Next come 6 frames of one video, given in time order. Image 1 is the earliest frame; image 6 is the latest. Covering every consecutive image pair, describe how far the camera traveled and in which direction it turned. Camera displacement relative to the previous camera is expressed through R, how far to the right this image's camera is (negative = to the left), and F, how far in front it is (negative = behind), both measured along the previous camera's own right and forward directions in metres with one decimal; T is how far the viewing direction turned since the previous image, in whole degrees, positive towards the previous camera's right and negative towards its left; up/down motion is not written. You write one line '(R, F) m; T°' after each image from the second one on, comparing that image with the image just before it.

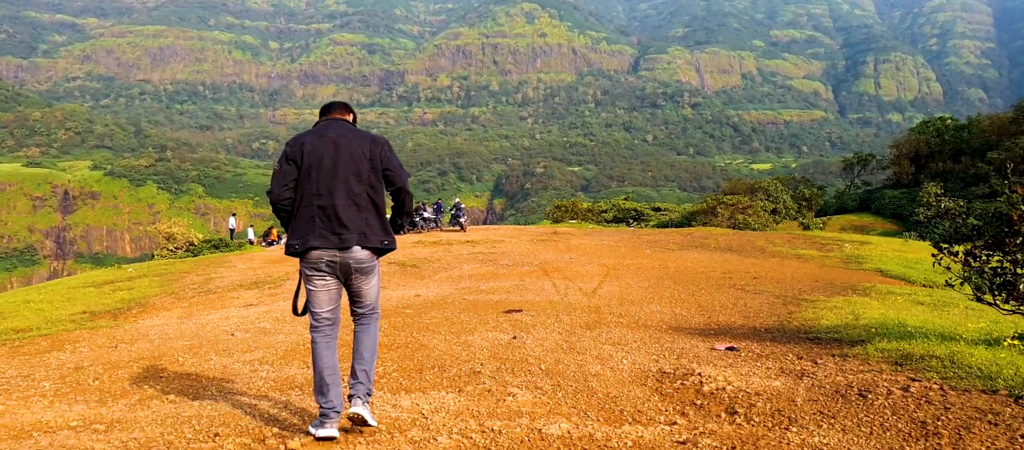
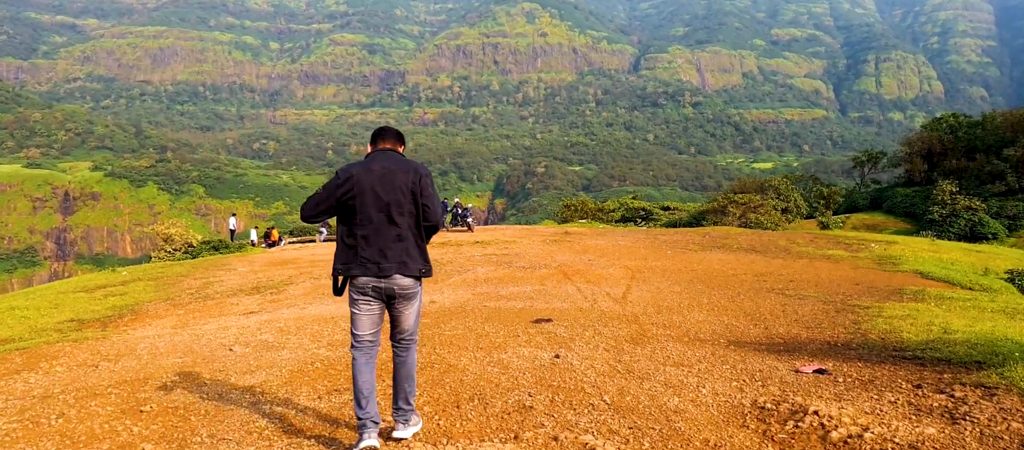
(-0.3, +0.8) m; 0°
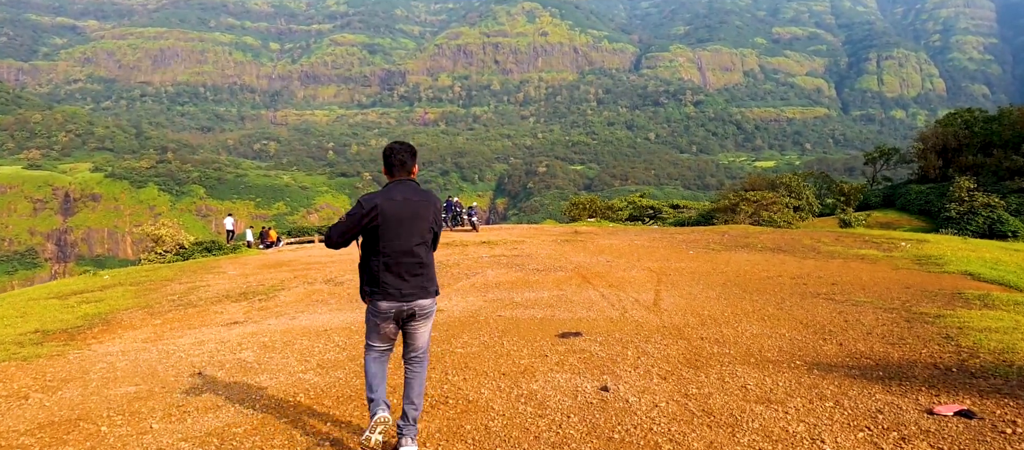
(-0.2, +1.1) m; 0°
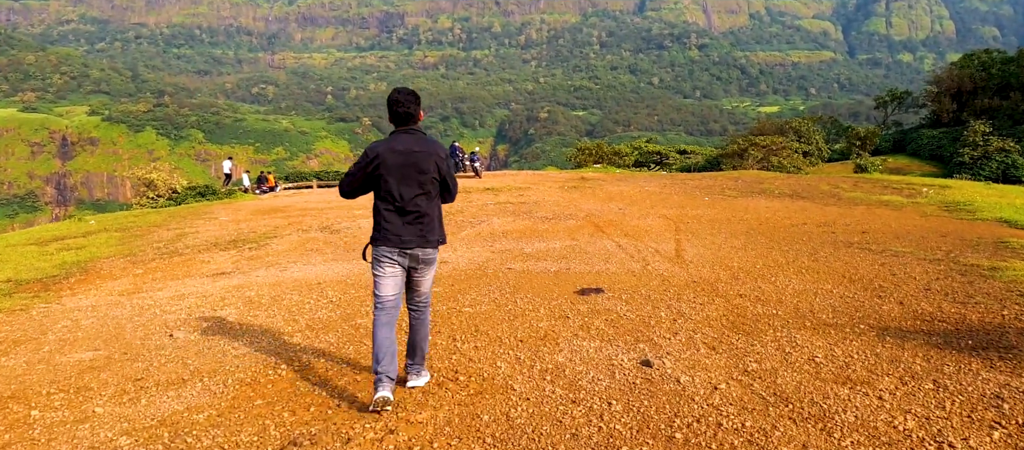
(-0.1, +0.8) m; 0°
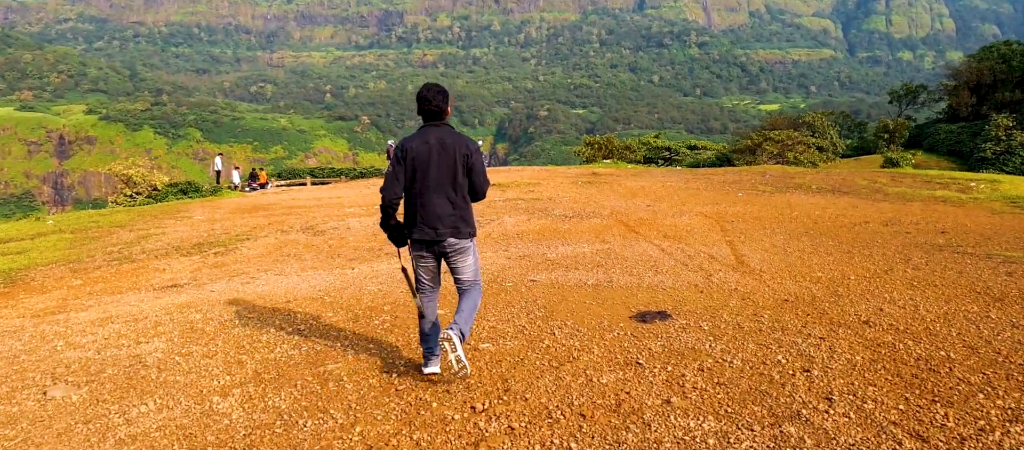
(-0.2, +1.6) m; 0°
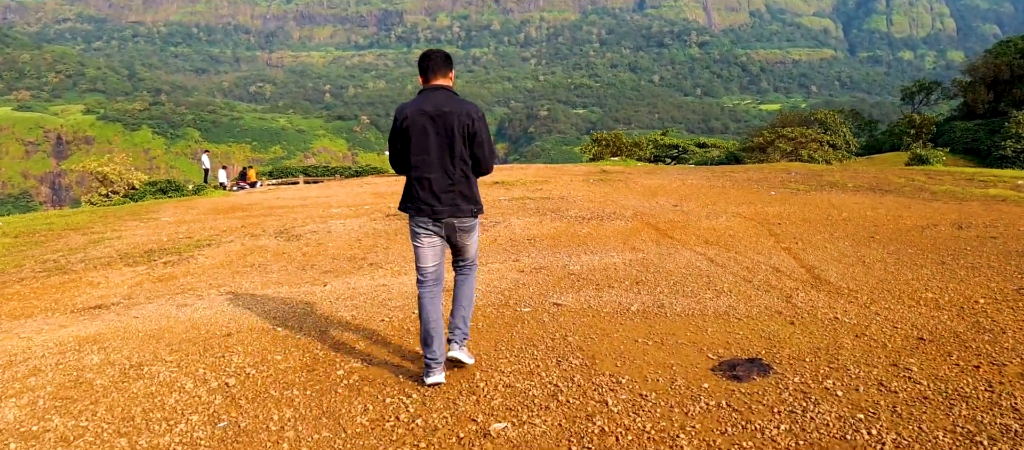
(-0.1, +1.4) m; 0°
